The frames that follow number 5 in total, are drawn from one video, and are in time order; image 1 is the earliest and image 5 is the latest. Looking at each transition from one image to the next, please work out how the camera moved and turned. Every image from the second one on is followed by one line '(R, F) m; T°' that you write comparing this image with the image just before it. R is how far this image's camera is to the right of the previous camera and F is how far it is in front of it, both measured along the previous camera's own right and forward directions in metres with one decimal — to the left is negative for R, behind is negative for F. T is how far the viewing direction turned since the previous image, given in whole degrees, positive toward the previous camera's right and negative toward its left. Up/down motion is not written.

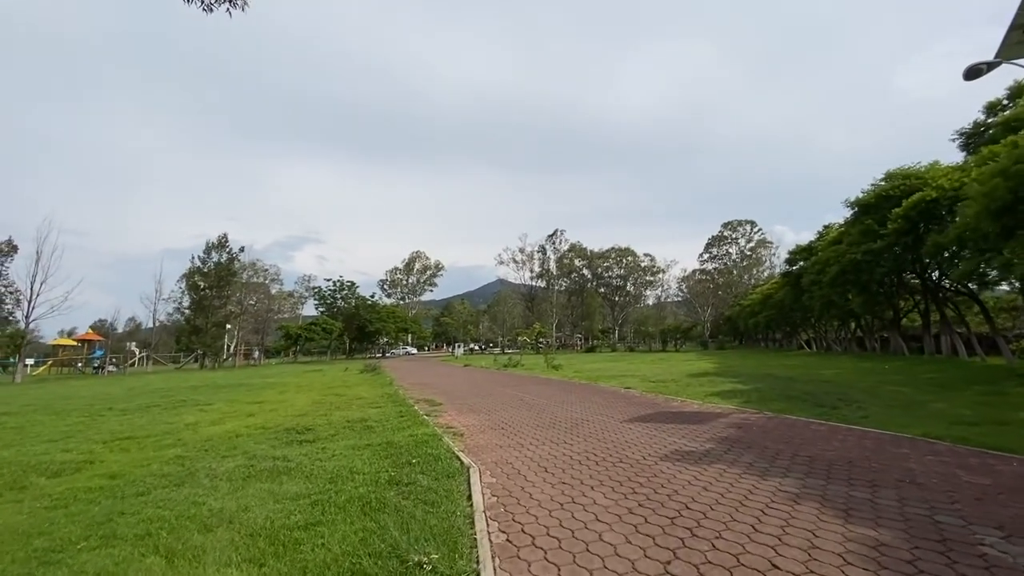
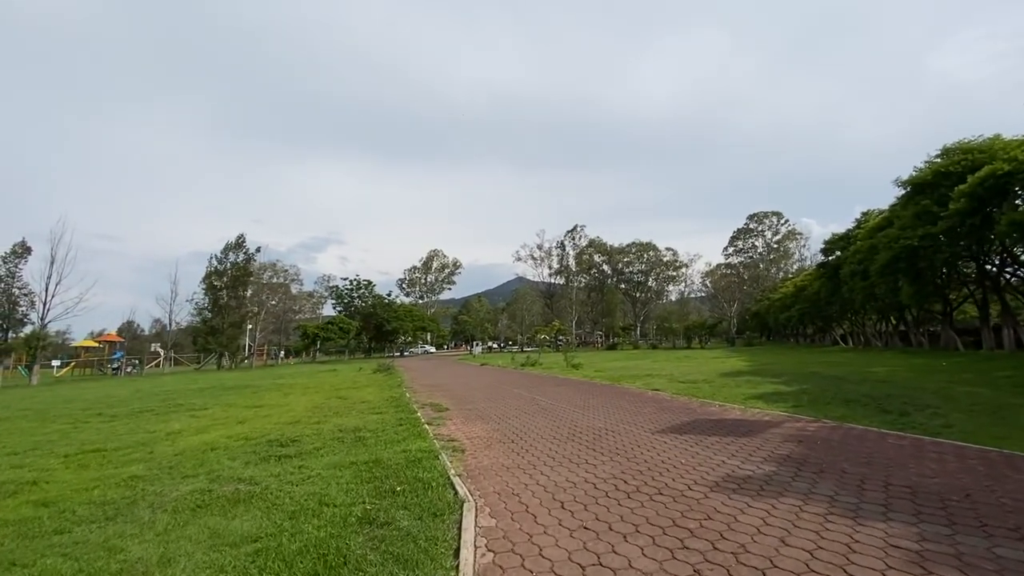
(+0.1, +1.4) m; -2°
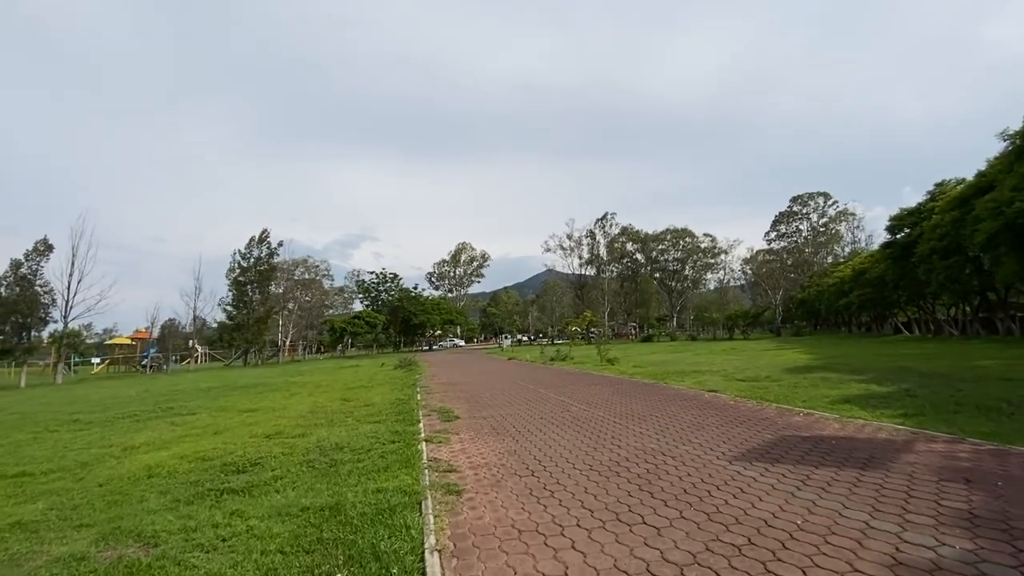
(+0.1, +2.2) m; -3°
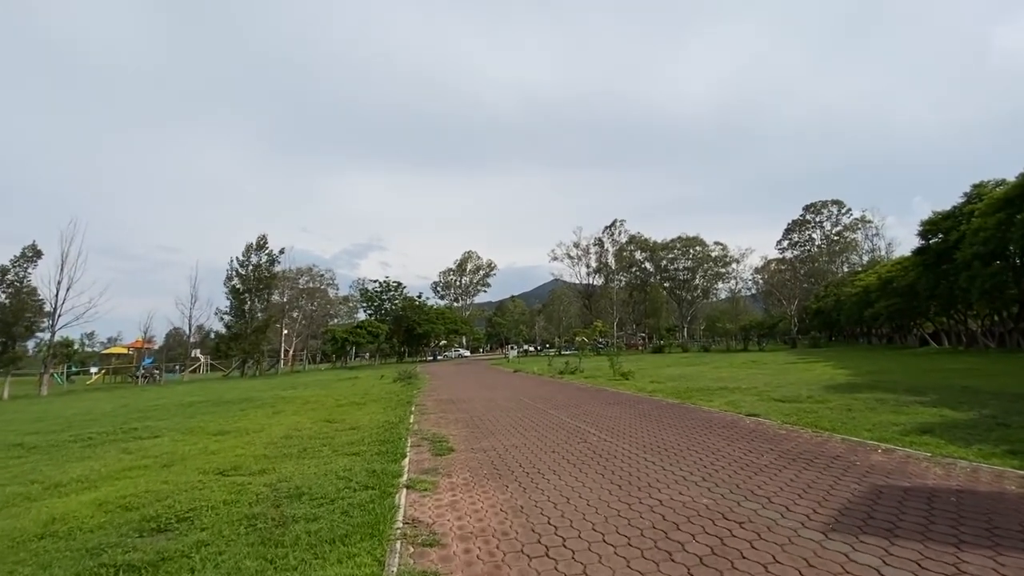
(0.0, +1.6) m; -1°
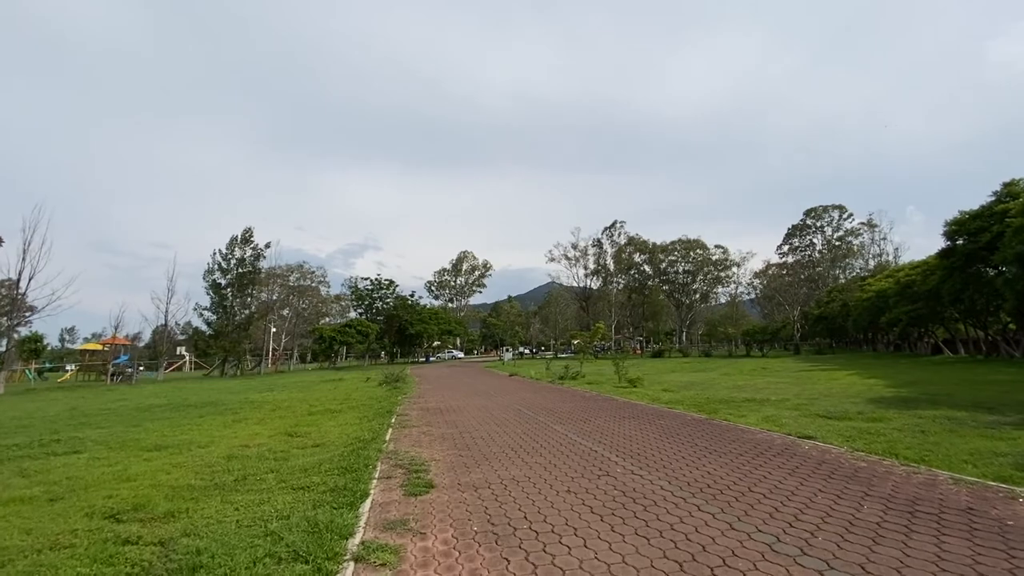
(-0.1, +1.9) m; +1°
